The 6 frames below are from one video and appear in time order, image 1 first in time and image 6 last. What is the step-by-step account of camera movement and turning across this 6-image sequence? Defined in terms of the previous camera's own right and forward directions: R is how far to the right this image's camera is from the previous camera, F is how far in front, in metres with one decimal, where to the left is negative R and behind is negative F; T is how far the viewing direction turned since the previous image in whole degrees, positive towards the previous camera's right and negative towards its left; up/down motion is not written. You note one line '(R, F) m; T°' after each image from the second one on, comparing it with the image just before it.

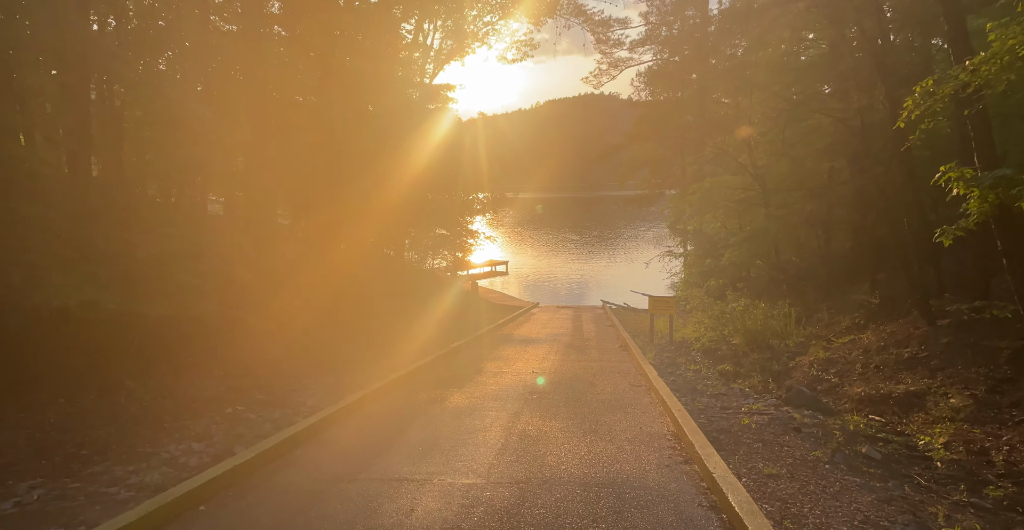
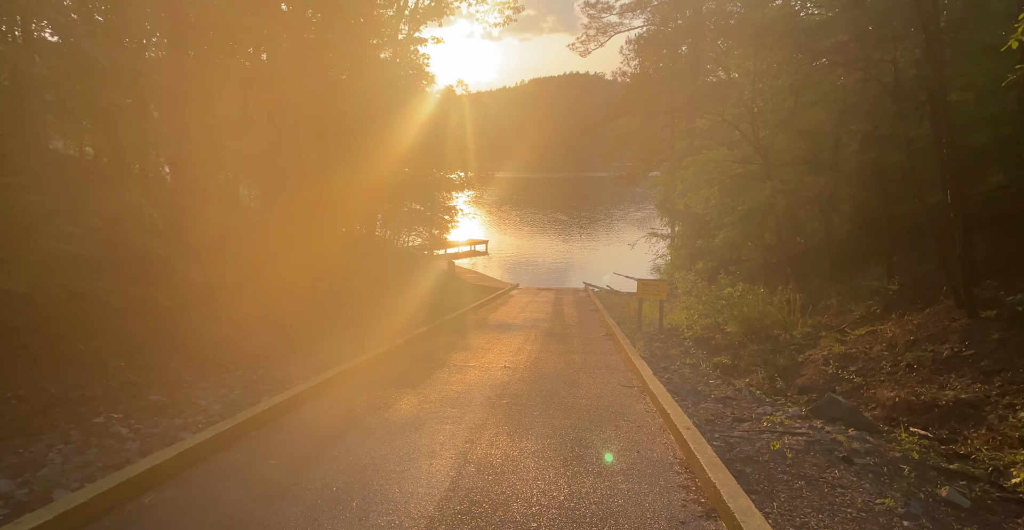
(+0.1, +1.4) m; +2°
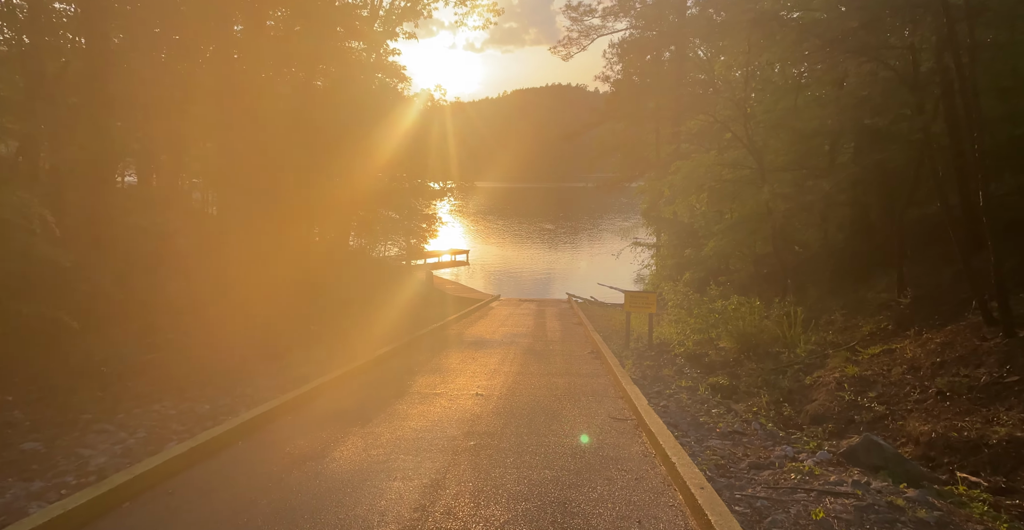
(+0.1, +1.0) m; +2°
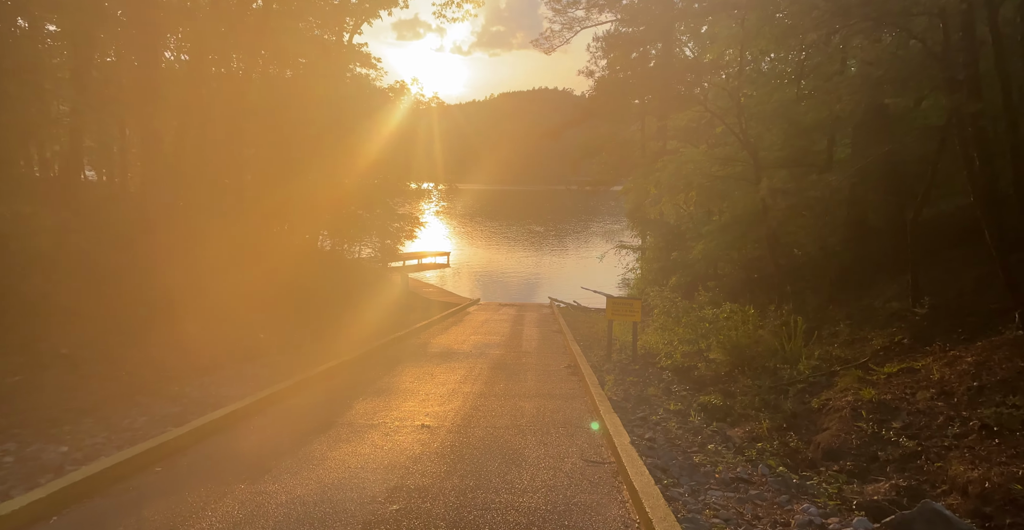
(+0.3, +1.2) m; +1°
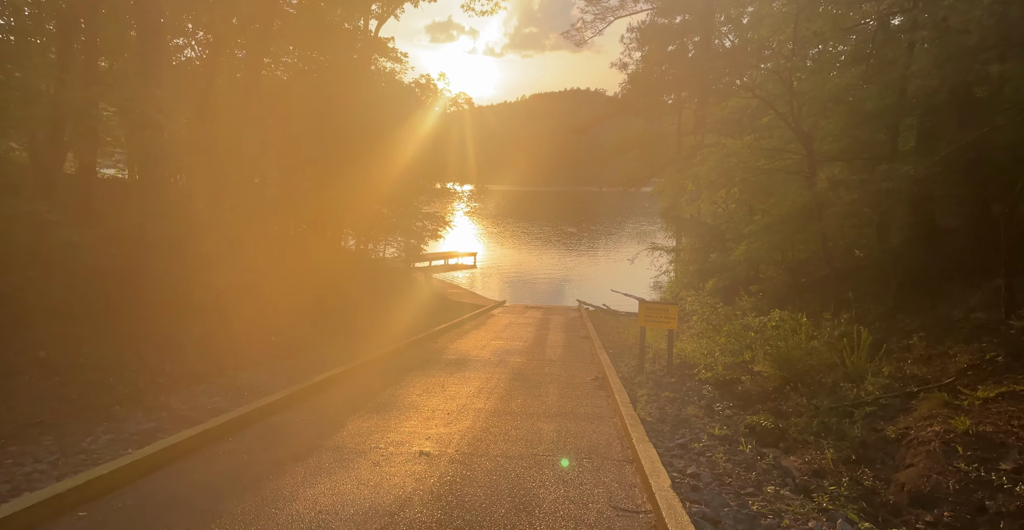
(+0.1, +0.9) m; -3°
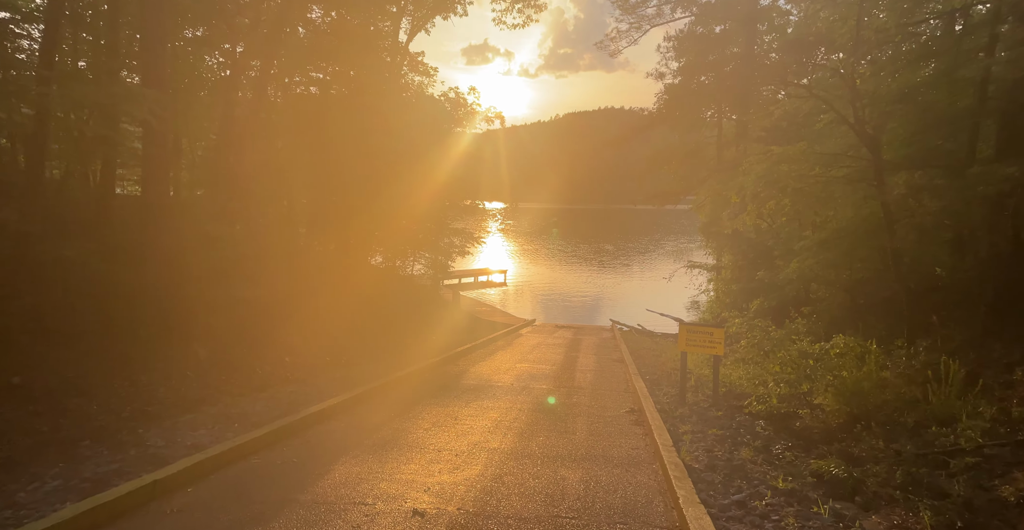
(+0.1, +1.0) m; -3°
